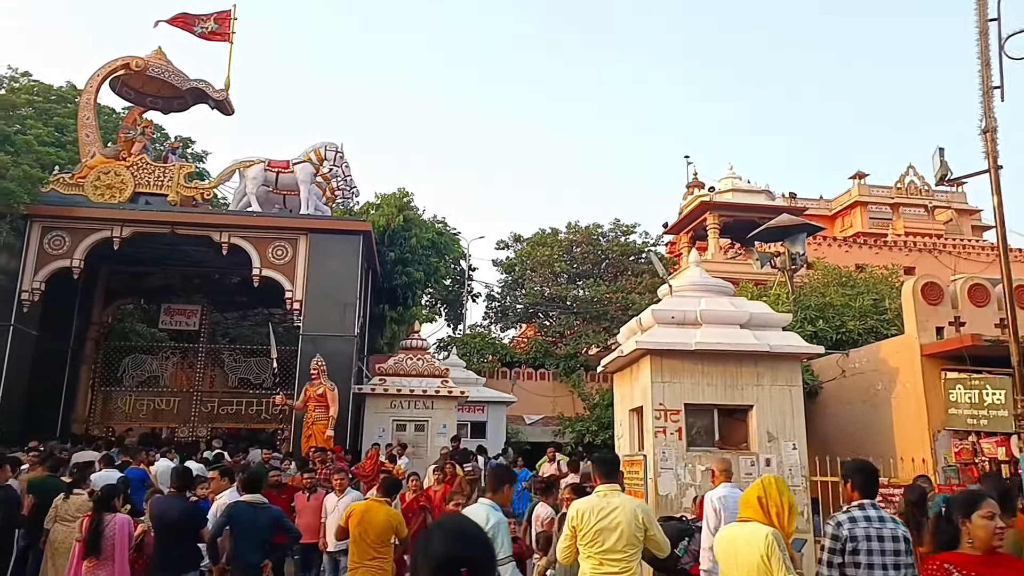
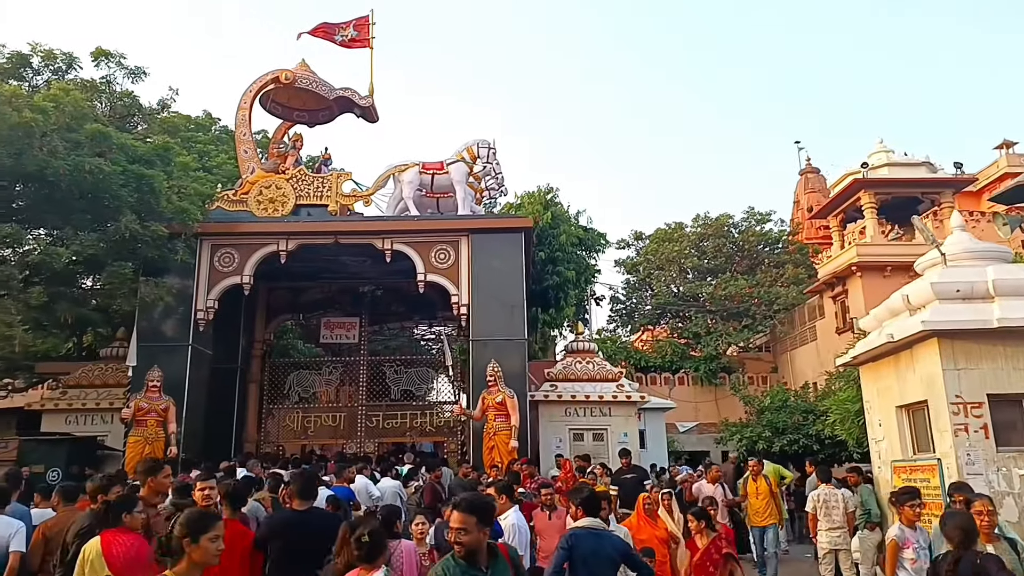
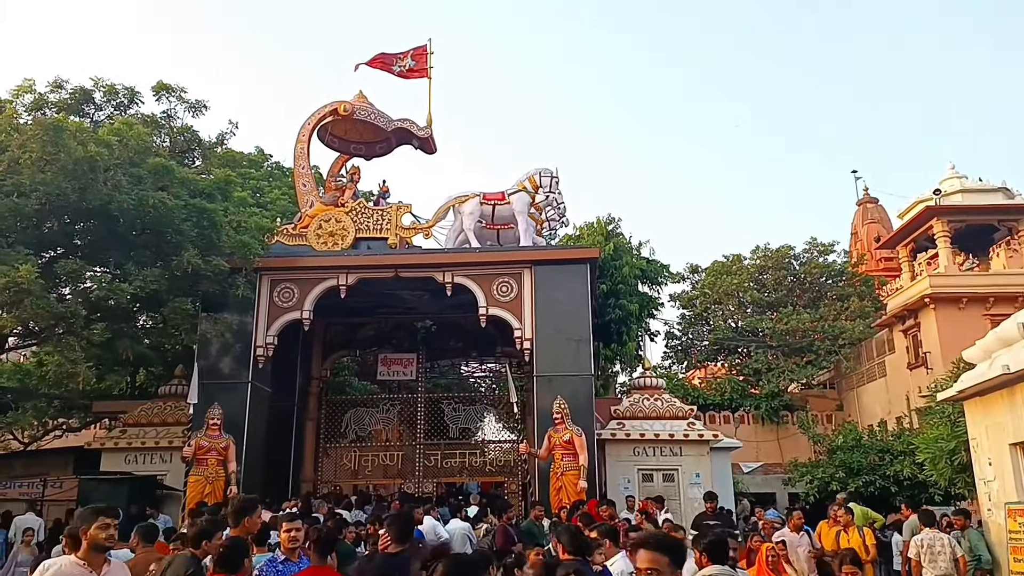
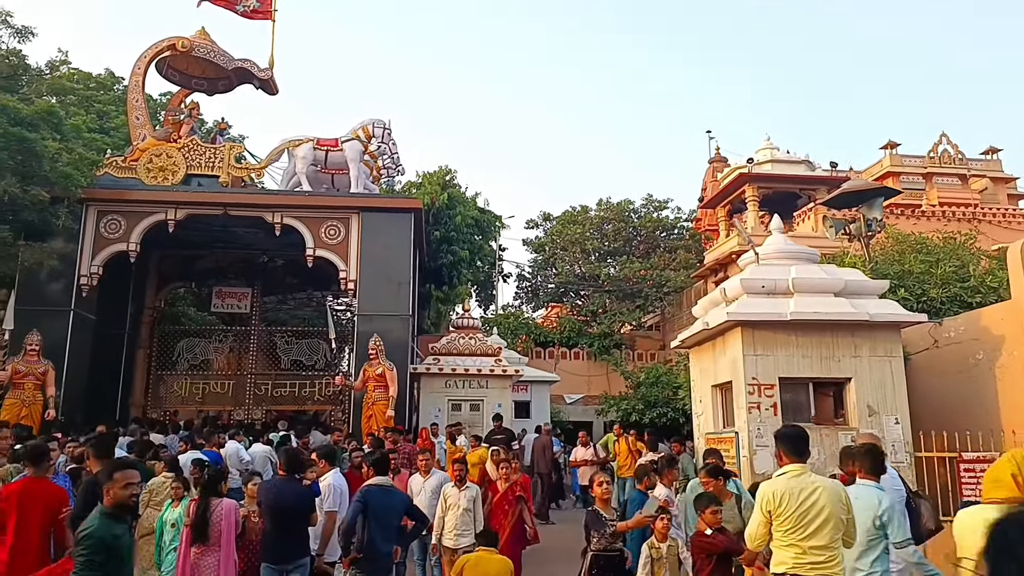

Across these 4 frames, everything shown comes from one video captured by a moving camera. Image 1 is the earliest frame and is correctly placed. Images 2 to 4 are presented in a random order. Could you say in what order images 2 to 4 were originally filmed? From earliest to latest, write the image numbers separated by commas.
4, 2, 3
